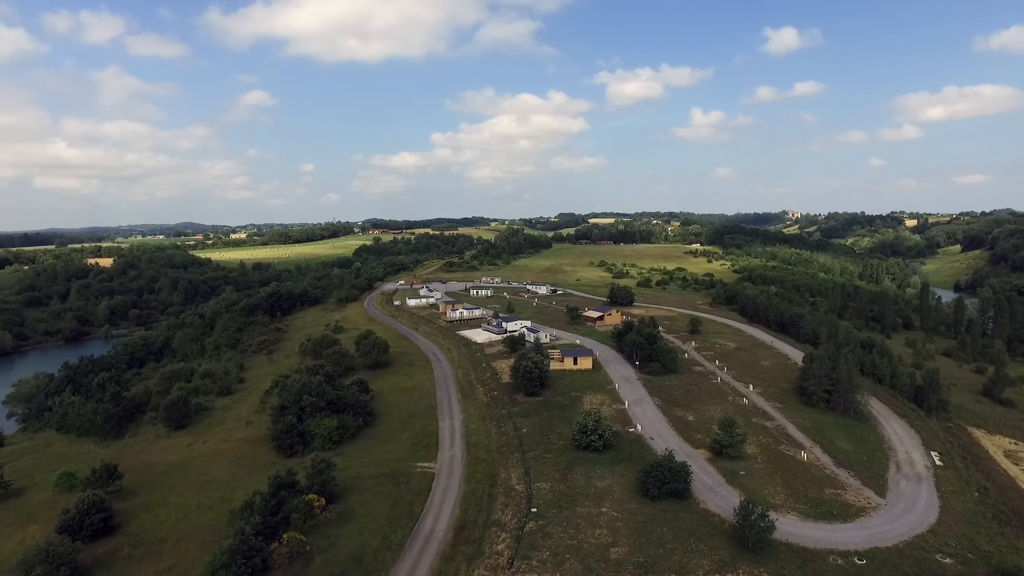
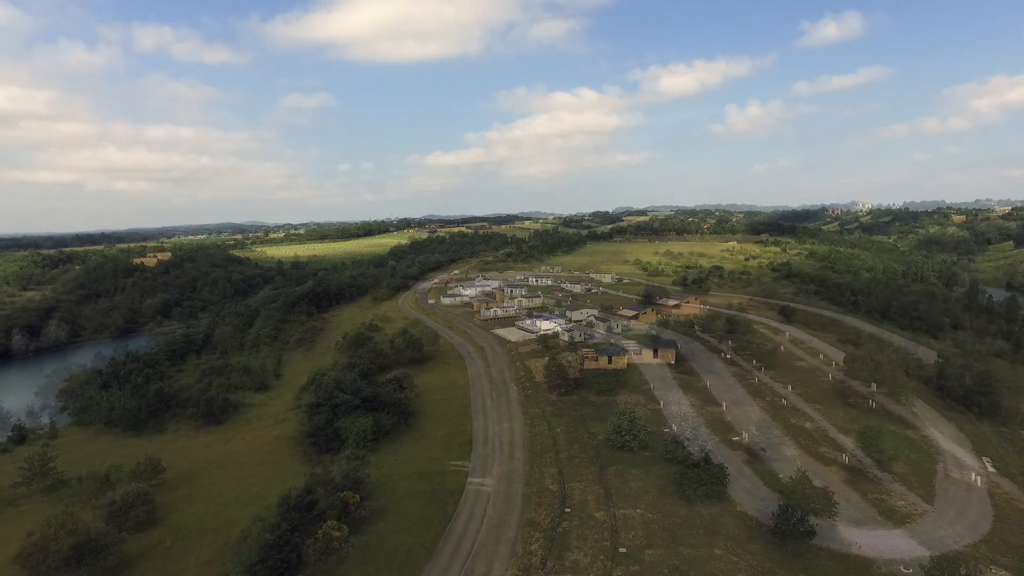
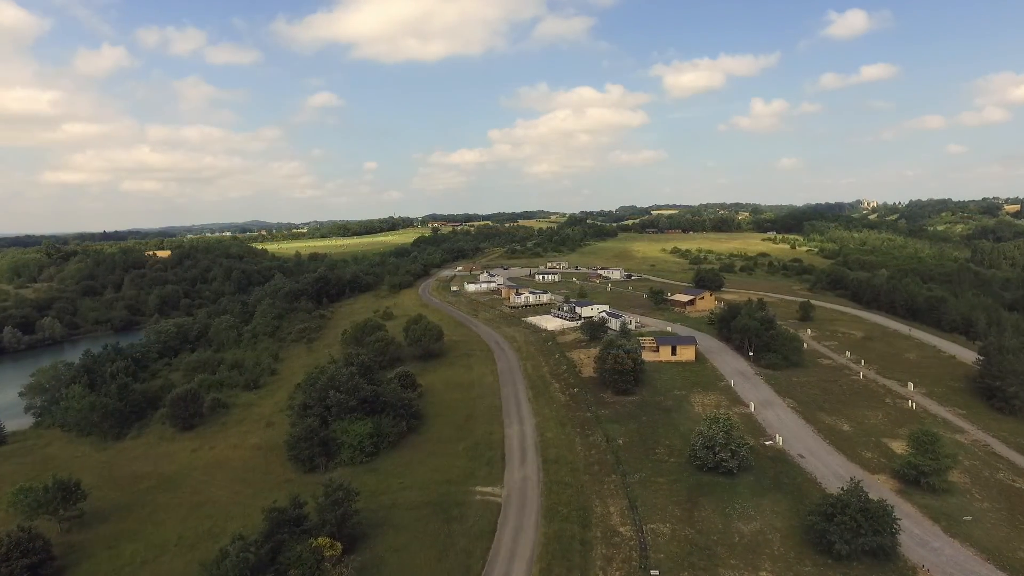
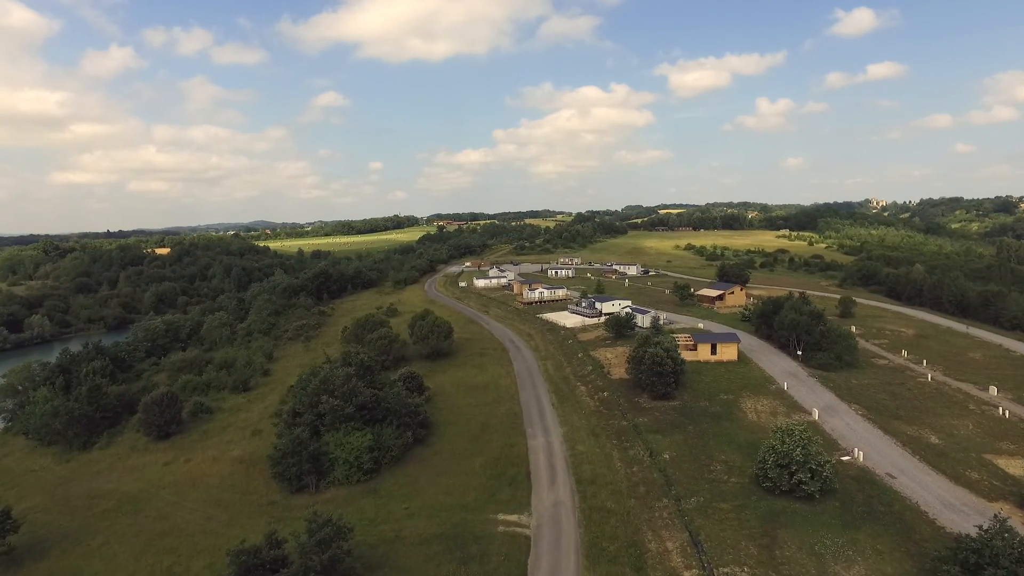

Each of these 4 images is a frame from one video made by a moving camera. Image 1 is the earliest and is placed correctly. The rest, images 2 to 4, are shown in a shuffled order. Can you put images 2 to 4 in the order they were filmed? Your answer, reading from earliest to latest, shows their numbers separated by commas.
2, 3, 4
